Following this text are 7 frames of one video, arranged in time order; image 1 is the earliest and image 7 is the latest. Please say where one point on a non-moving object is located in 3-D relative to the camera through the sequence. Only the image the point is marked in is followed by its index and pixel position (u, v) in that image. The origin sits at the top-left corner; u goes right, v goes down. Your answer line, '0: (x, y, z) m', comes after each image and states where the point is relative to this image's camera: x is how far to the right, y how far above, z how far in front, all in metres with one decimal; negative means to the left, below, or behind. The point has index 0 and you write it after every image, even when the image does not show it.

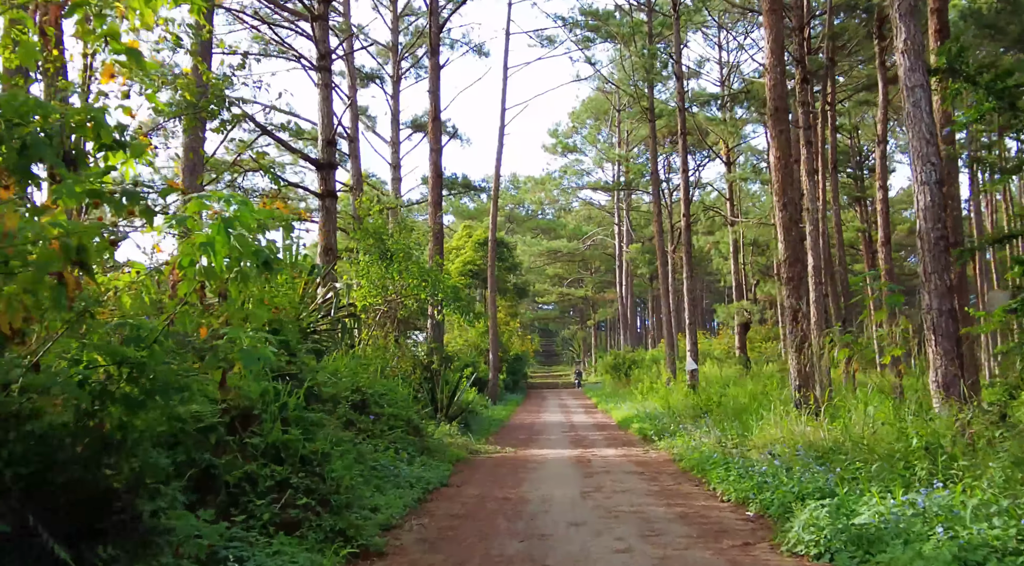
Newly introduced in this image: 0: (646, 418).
0: (+2.6, -2.6, +18.3) m
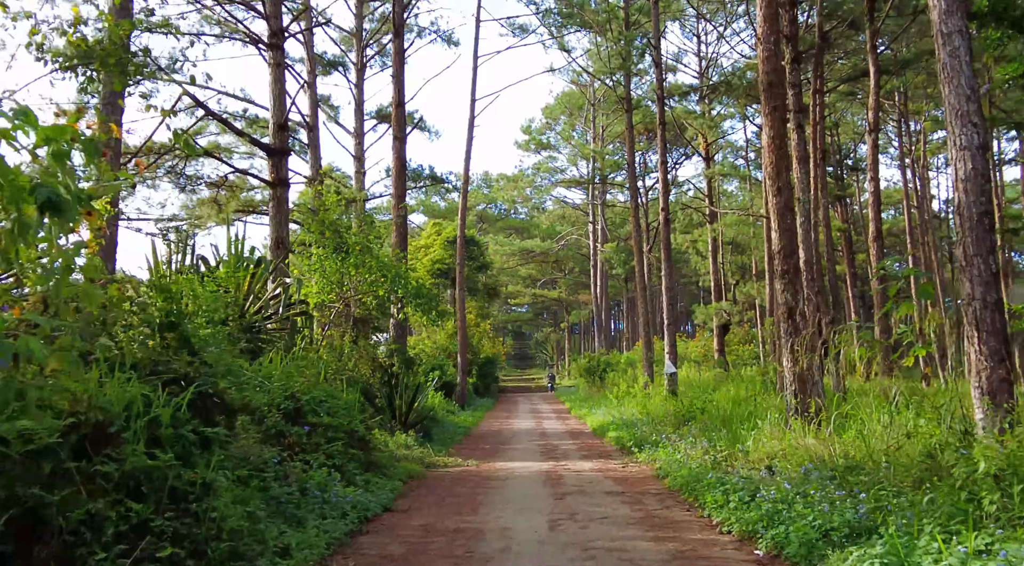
0: (+2.0, -2.5, +16.9) m
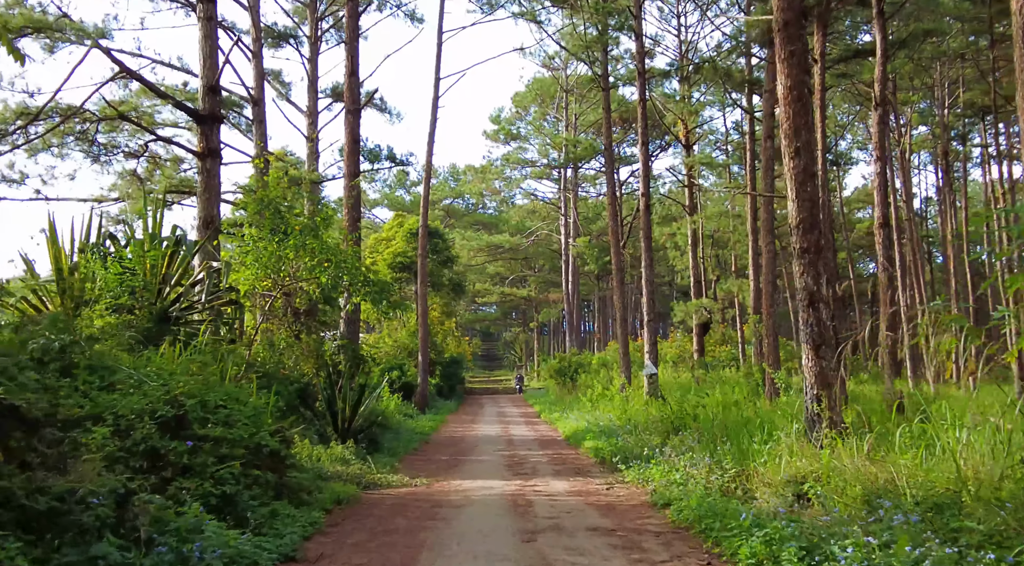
0: (+1.4, -2.4, +14.9) m
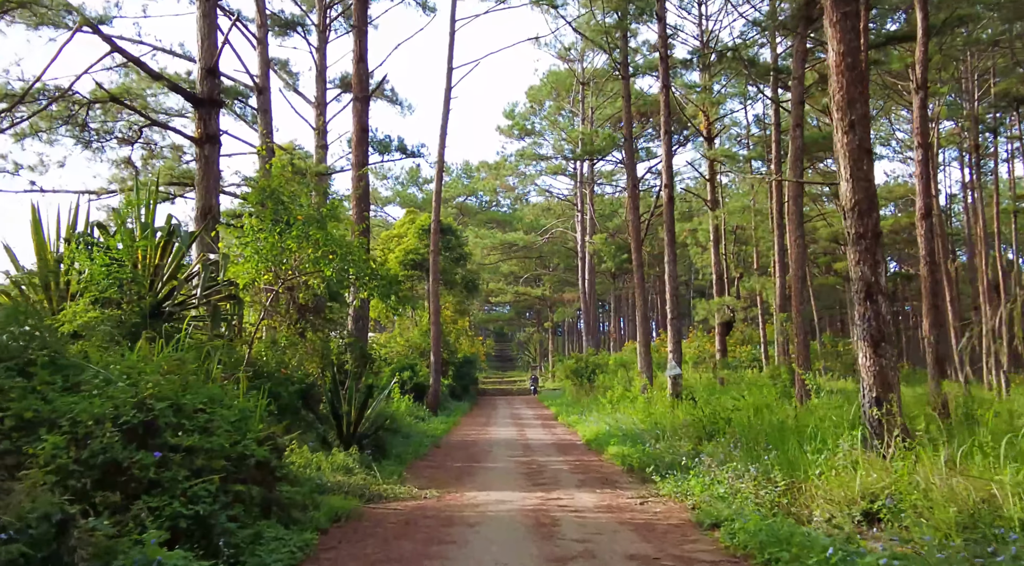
0: (+1.7, -2.3, +13.9) m
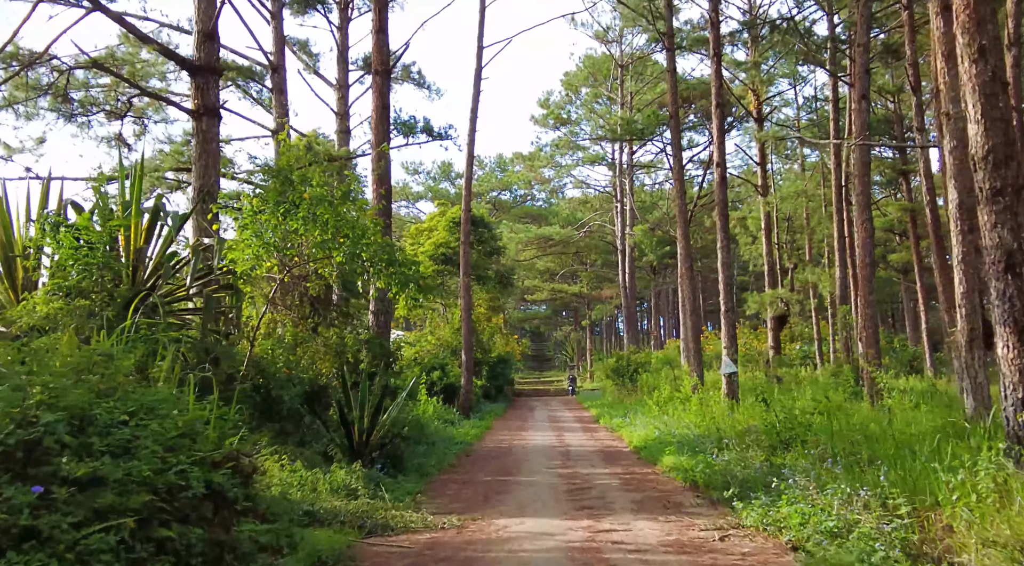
0: (+2.2, -2.1, +12.1) m
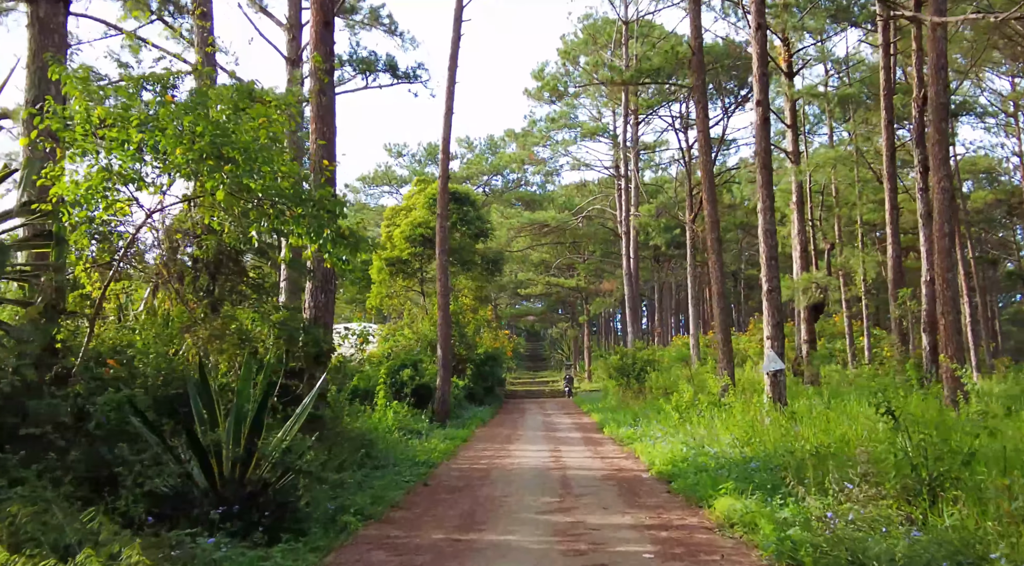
0: (+1.9, -1.7, +8.2) m
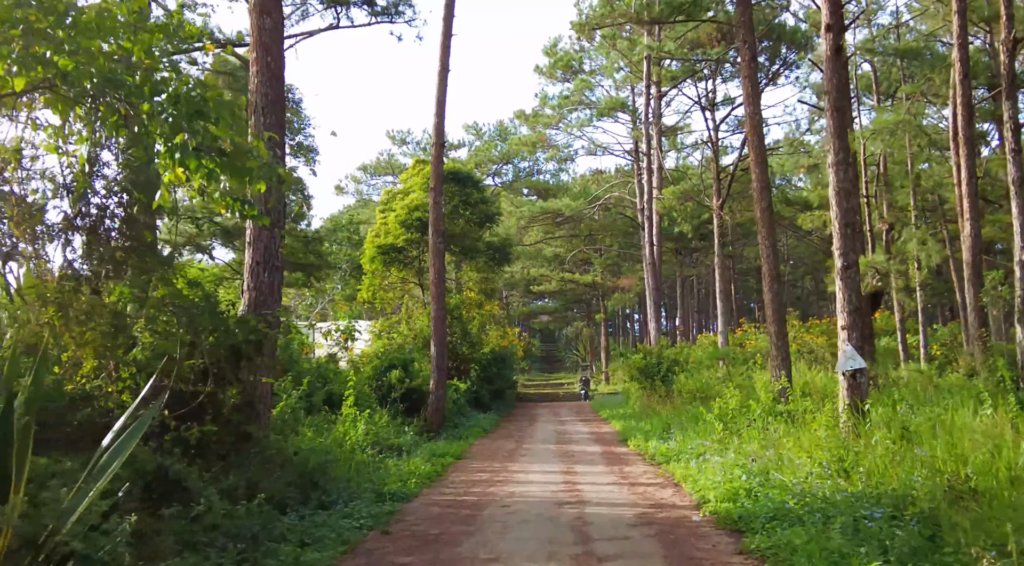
0: (+1.9, -1.4, +5.2) m
